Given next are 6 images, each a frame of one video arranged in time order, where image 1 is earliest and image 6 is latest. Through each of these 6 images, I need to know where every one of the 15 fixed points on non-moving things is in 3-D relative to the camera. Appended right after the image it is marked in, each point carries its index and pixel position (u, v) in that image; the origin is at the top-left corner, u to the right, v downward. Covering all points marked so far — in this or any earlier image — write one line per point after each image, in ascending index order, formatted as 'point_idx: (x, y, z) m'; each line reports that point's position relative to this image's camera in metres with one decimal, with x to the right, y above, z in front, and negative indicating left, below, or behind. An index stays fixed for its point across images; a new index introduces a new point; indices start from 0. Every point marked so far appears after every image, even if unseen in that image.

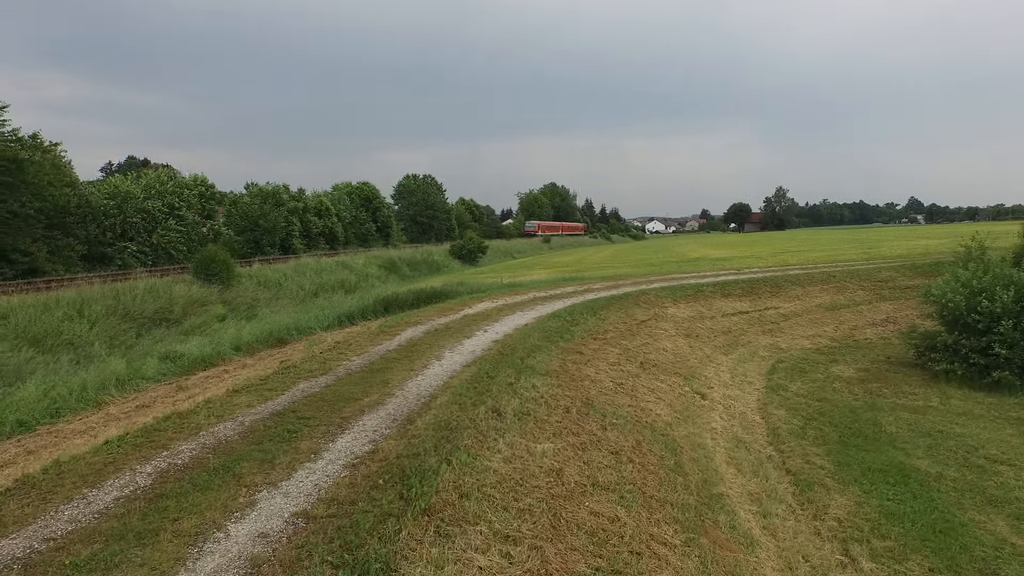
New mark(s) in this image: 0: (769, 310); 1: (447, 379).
0: (+5.2, -0.4, +13.9) m
1: (-0.6, -0.8, +5.9) m
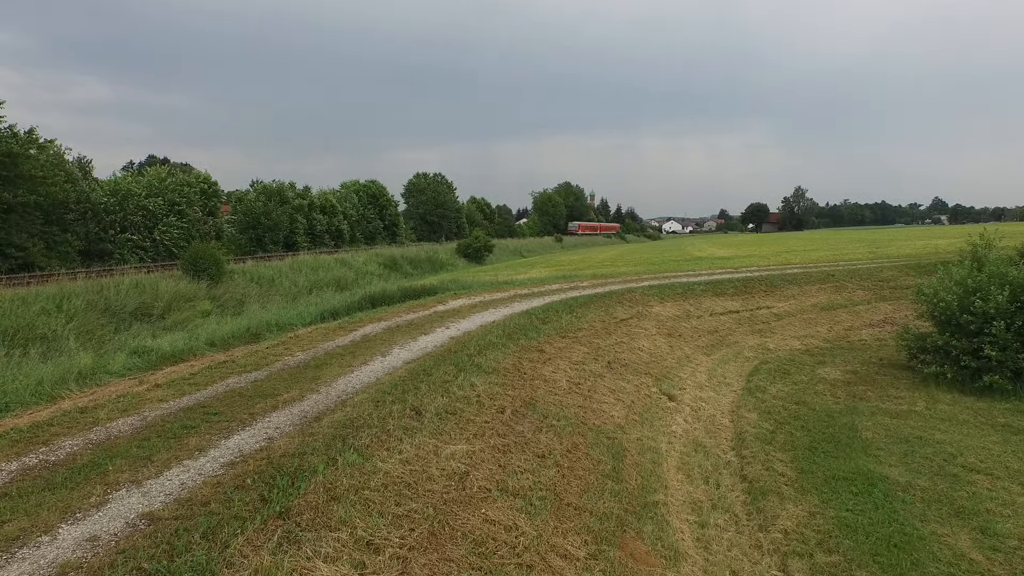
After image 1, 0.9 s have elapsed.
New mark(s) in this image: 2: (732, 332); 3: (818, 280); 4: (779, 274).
0: (+4.9, -0.4, +13.5) m
1: (-1.1, -0.7, +5.7) m
2: (+3.9, -0.8, +12.0) m
3: (+6.9, +0.2, +15.4) m
4: (+6.5, +0.3, +16.5) m
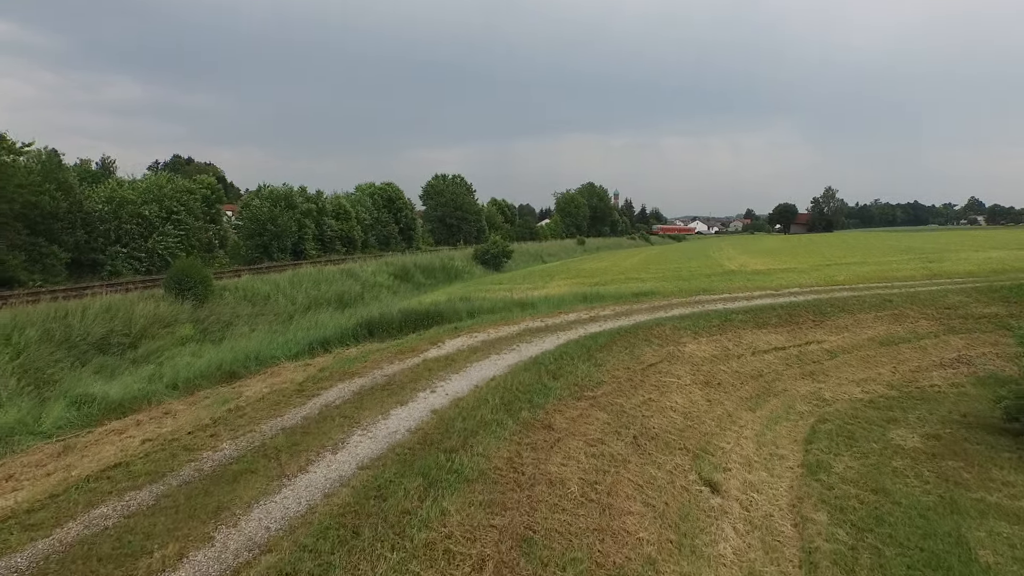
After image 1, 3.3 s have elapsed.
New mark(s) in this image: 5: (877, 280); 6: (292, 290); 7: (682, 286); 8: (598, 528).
0: (+5.1, -1.0, +11.6) m
1: (-1.2, -1.3, +4.0) m
2: (+4.0, -1.3, +10.2) m
3: (+7.1, -0.4, +13.5) m
4: (+6.7, -0.2, +14.6) m
5: (+9.6, 0.0, +18.0) m
6: (-6.2, -0.1, +19.3) m
7: (+4.8, 0.0, +19.2) m
8: (+0.6, -1.6, +4.7) m
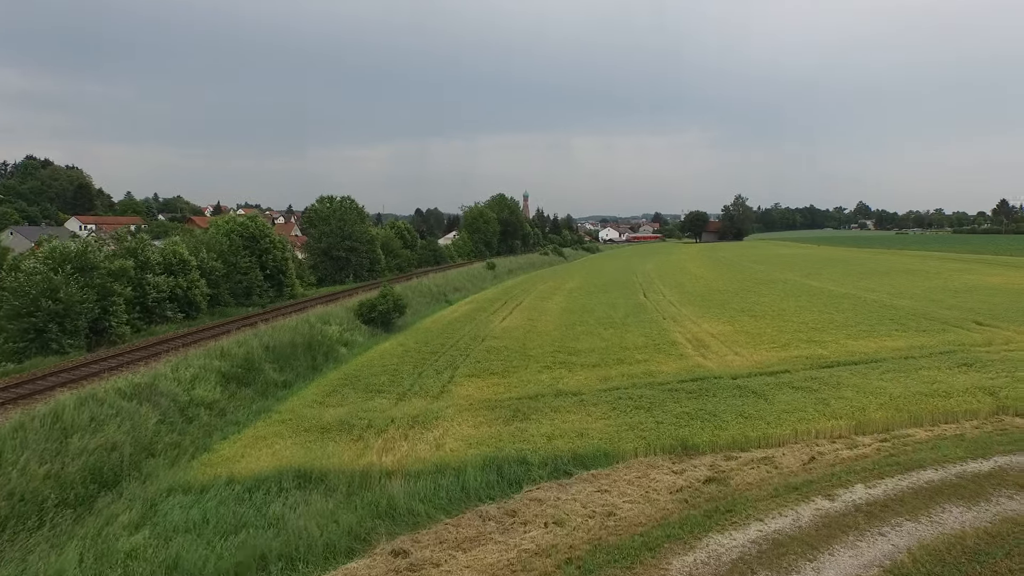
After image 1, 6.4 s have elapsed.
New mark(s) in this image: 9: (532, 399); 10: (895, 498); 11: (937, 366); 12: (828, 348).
0: (+3.8, -3.7, +5.0) m
1: (-1.4, -4.1, -3.4) m
2: (+2.9, -4.1, +3.4) m
3: (+5.6, -3.0, +7.1) m
4: (+5.0, -2.9, +8.1) m
5: (+7.5, -2.6, +11.8) m
6: (-8.4, -3.0, +11.1) m
7: (+2.5, -2.7, +12.4) m
8: (+0.3, -4.4, -2.5) m
9: (+0.4, -2.5, +15.6) m
10: (+5.1, -2.8, +9.4) m
11: (+10.0, -1.8, +15.9) m
12: (+8.6, -1.6, +18.6) m
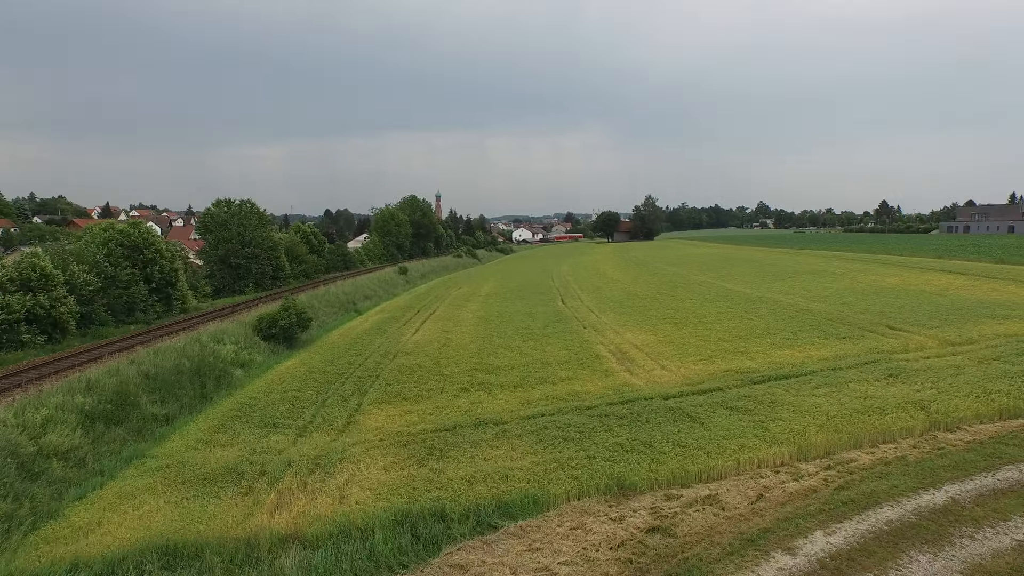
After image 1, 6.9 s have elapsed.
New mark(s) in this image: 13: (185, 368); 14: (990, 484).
0: (+3.4, -4.0, +3.9) m
1: (-0.7, -4.5, -5.0) m
2: (+2.7, -4.4, +2.3) m
3: (+4.9, -3.3, +6.2) m
4: (+4.2, -3.2, +7.2) m
5: (+6.1, -2.9, +11.2) m
6: (-9.5, -3.6, +8.5) m
7: (+1.1, -3.1, +11.1) m
8: (+0.8, -4.8, -4.0) m
9: (-1.3, -2.9, +14.0) m
10: (+4.2, -3.1, +8.4) m
11: (+8.1, -2.0, +15.6) m
12: (+6.4, -1.9, +18.1) m
13: (-9.9, -2.4, +20.7) m
14: (+7.1, -2.8, +10.1) m
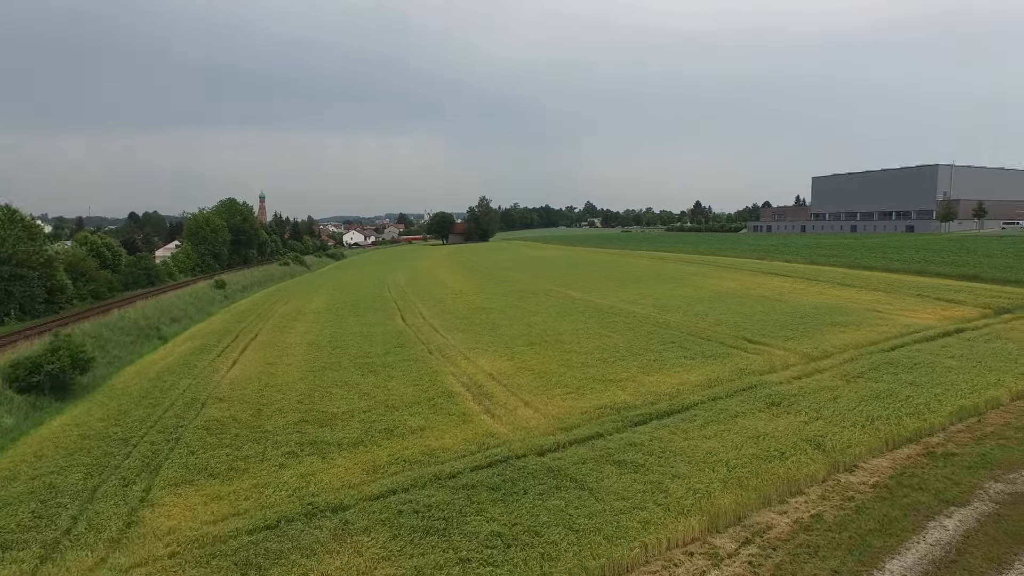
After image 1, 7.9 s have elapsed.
0: (+3.3, -4.6, +1.9) m
1: (+1.4, -5.2, -7.8) m
2: (+3.0, -5.0, +0.1) m
3: (+4.1, -3.9, +4.4) m
4: (+3.3, -3.8, +5.2) m
5: (+4.2, -3.4, +9.6) m
6: (-10.4, -4.6, +3.2) m
7: (-0.7, -3.8, +8.3) m
8: (+2.7, -5.5, -6.4) m
9: (-3.7, -3.7, +10.5) m
10: (+2.9, -3.7, +6.4) m
11: (+5.0, -2.5, +14.3) m
12: (+2.8, -2.5, +16.3) m
13: (-13.6, -3.6, +15.0) m
14: (+5.3, -3.3, +8.7) m
